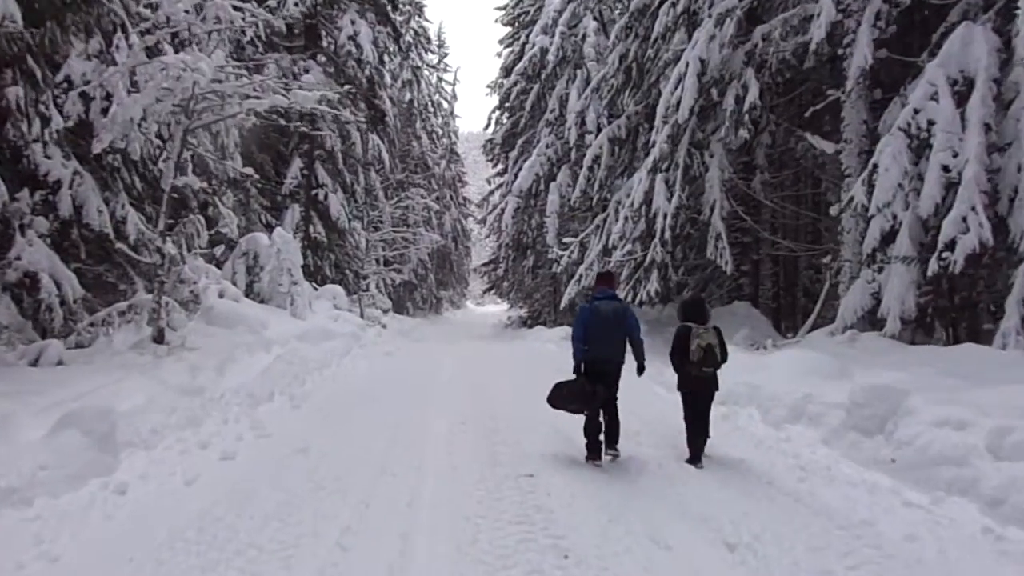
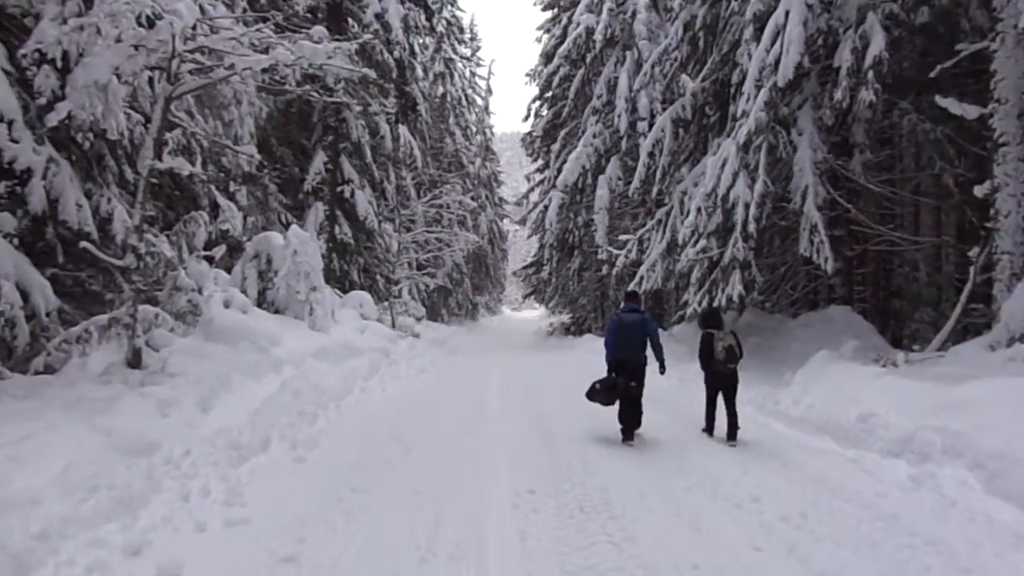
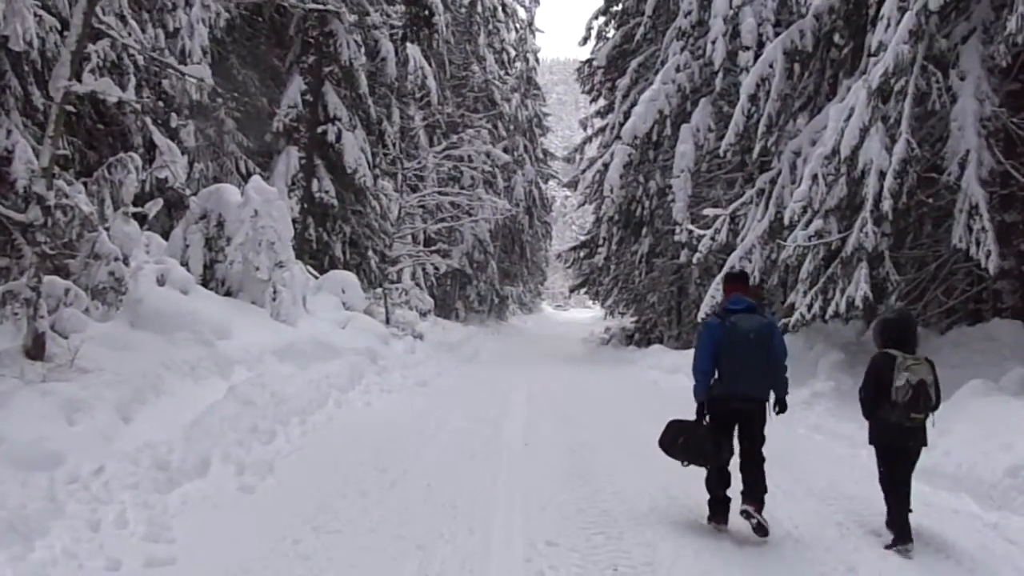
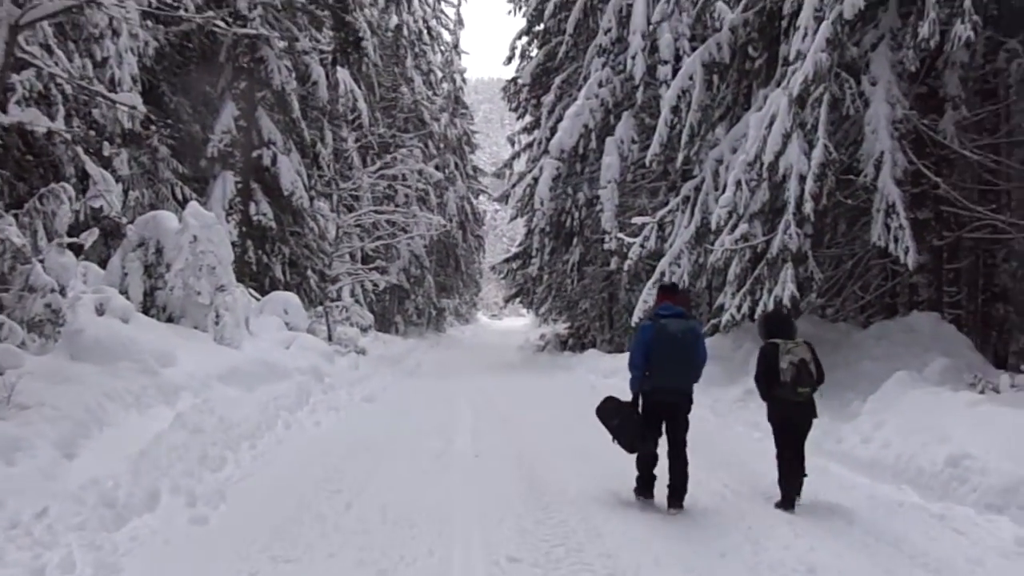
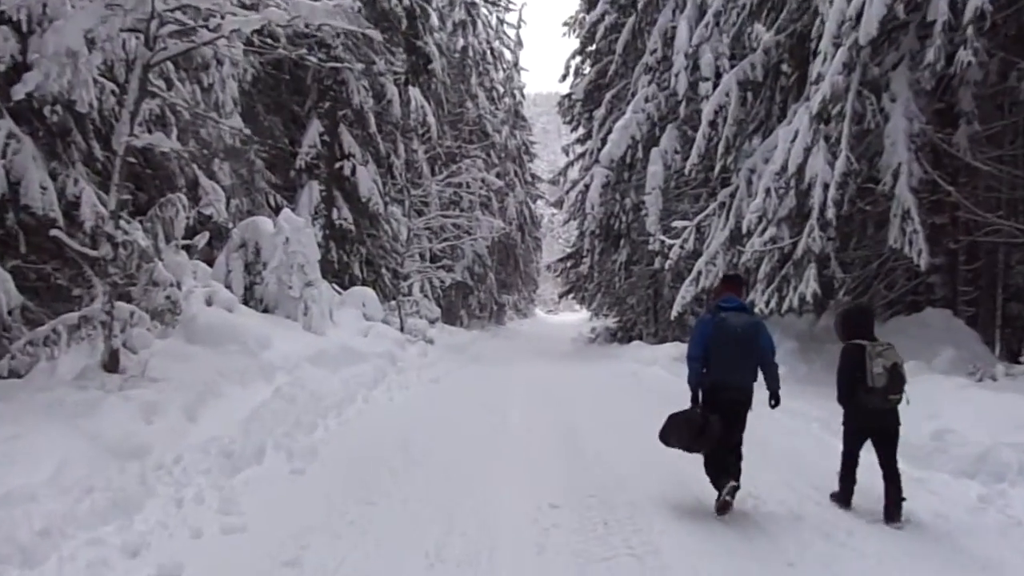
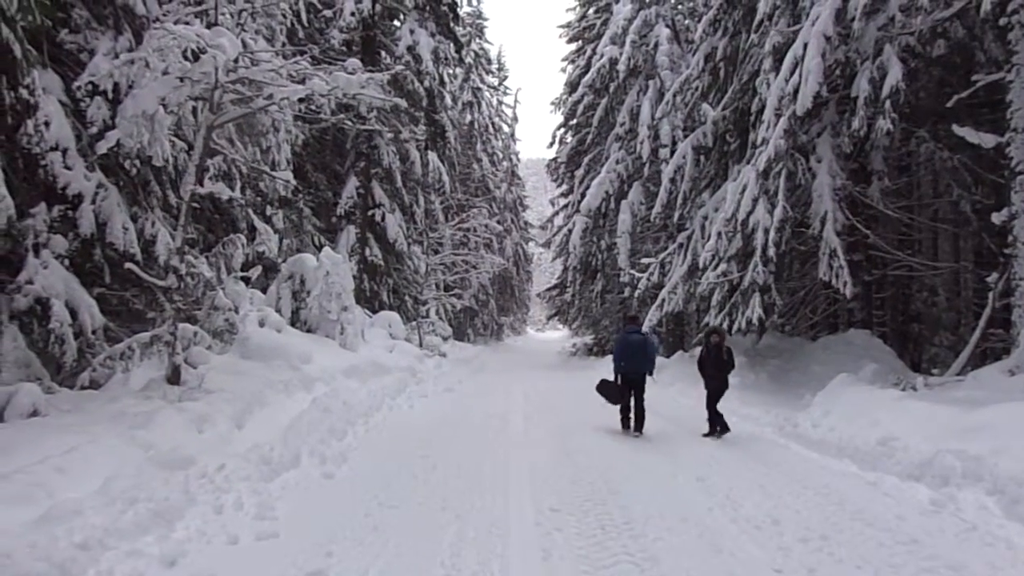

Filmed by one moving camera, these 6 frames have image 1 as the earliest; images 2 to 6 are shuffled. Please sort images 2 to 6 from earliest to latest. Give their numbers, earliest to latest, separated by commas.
5, 3, 4, 2, 6
